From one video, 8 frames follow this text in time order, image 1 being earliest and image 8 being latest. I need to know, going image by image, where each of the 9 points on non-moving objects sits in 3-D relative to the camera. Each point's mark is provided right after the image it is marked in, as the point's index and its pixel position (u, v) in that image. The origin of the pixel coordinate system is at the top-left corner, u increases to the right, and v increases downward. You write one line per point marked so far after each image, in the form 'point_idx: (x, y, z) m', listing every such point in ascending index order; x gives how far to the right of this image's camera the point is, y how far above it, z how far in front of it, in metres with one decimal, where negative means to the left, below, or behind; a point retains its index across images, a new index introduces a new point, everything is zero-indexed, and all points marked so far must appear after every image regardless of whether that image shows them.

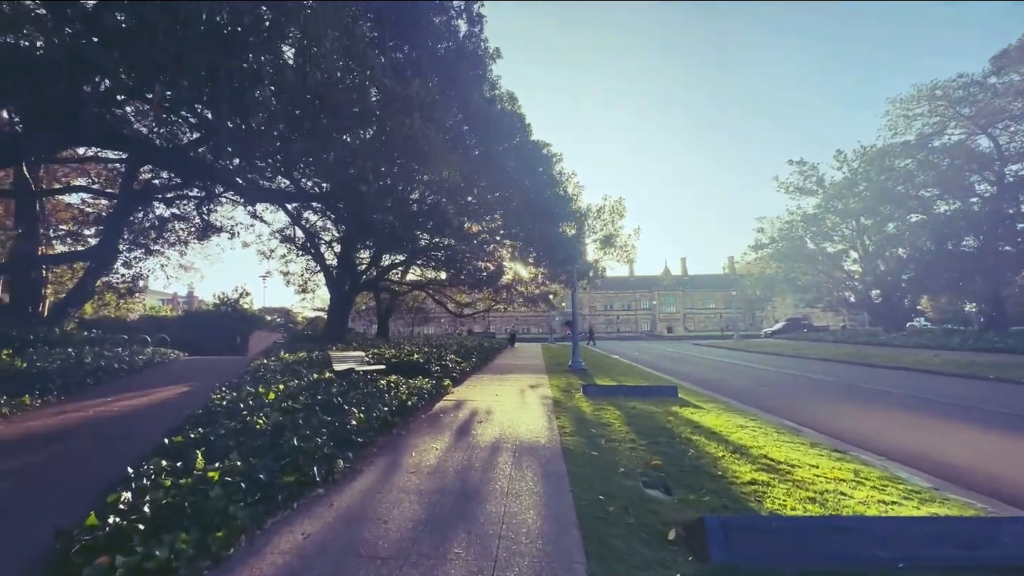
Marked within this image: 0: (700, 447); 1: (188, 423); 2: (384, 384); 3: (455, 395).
0: (+3.0, -2.4, +7.5) m
1: (-4.8, -2.0, +7.0) m
2: (-2.9, -2.2, +11.1) m
3: (-1.5, -2.8, +12.6) m
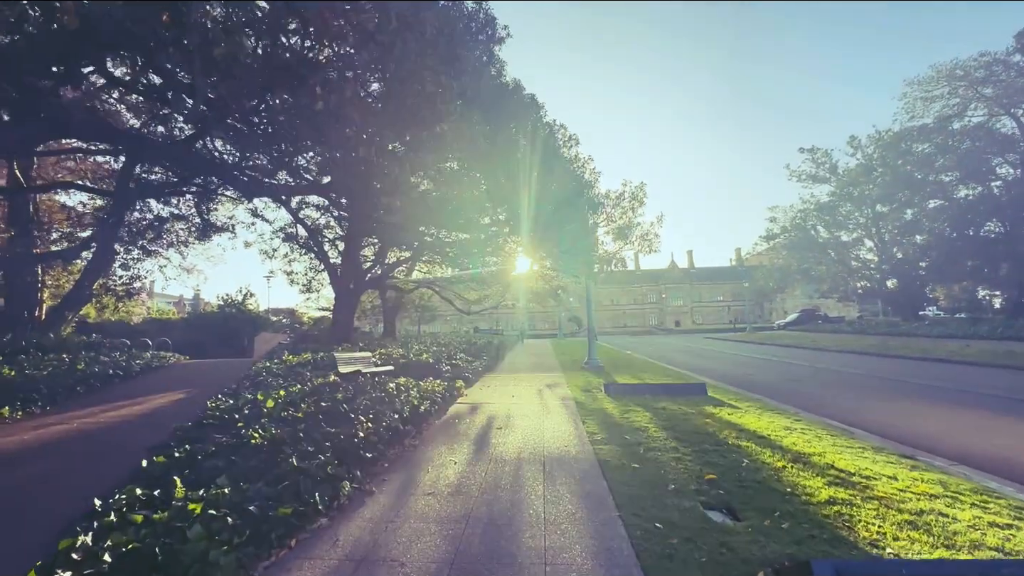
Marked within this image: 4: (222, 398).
0: (+3.4, -2.3, +6.6) m
1: (-4.4, -2.0, +6.3) m
2: (-2.5, -2.1, +10.3) m
3: (-1.0, -2.7, +11.7) m
4: (-5.4, -2.0, +8.9) m
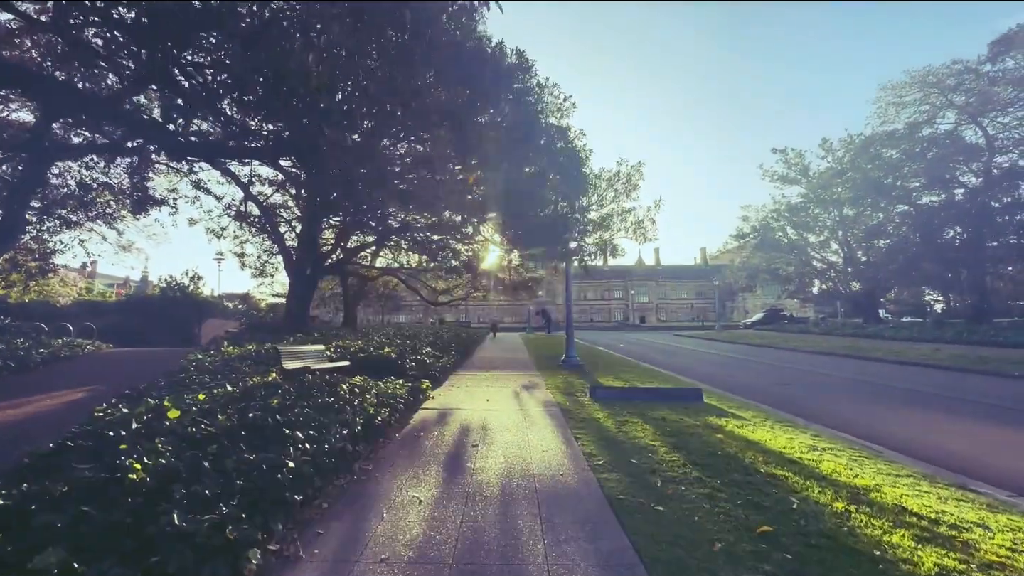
0: (+3.2, -2.2, +5.3) m
1: (-4.5, -1.7, +4.4) m
2: (-3.0, -1.8, +8.5) m
3: (-1.6, -2.4, +10.1) m
4: (-5.7, -1.7, +7.0) m
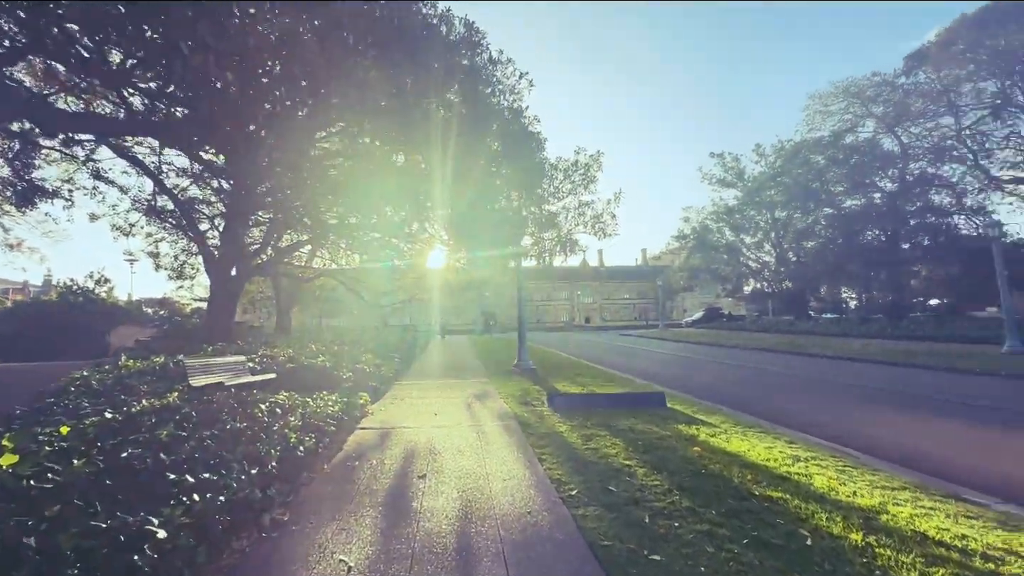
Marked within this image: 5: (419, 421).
0: (+2.8, -2.1, +4.6) m
1: (-4.8, -1.7, +2.8) m
2: (-3.7, -1.8, +7.1) m
3: (-2.5, -2.4, +8.8) m
4: (-6.2, -1.7, +5.3) m
5: (-1.7, -2.4, +8.8) m
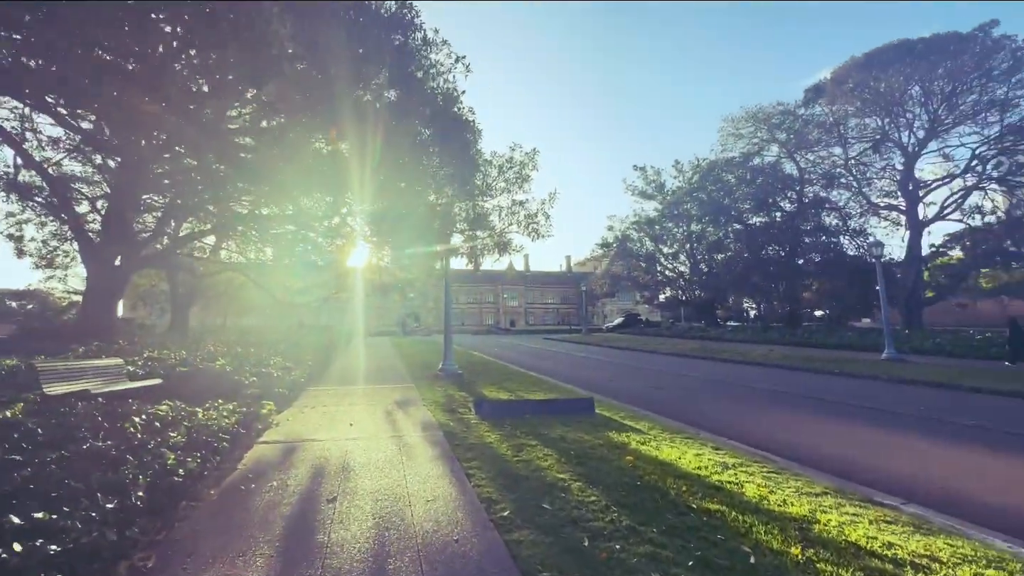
0: (+2.1, -2.2, +4.4) m
1: (-5.1, -1.5, +1.5) m
2: (-4.6, -1.7, +5.9) m
3: (-3.7, -2.3, +7.8) m
4: (-6.9, -1.5, +3.7) m
5: (-3.0, -2.4, +7.9) m
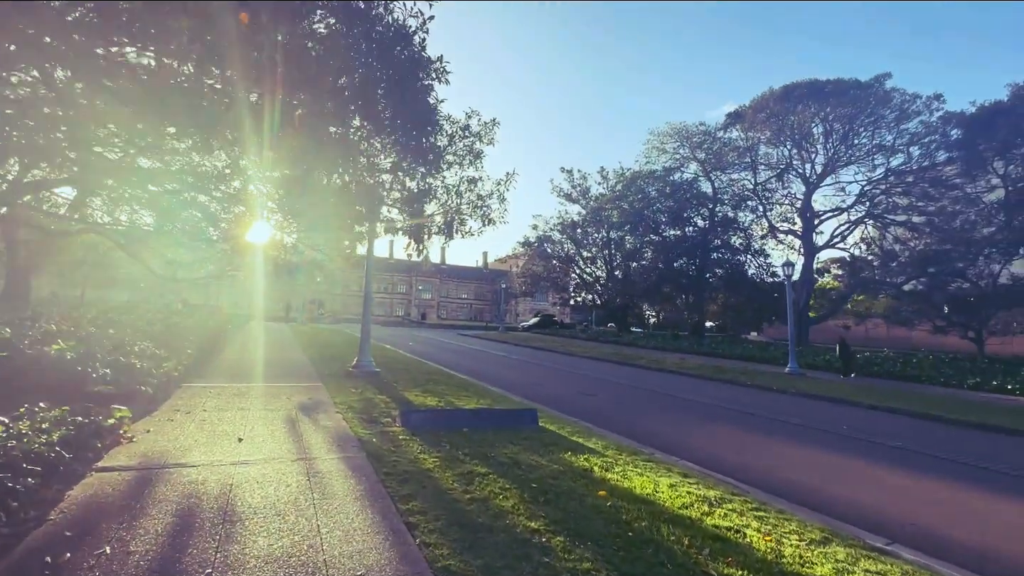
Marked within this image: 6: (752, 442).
0: (+1.9, -2.2, +3.4) m
1: (-4.5, -1.1, -0.7) m
2: (-4.9, -1.3, +3.7) m
3: (-4.4, -1.9, +5.7) m
4: (-6.7, -0.9, +1.1) m
5: (-3.7, -2.0, +5.9) m
6: (+5.4, -3.5, +10.6) m
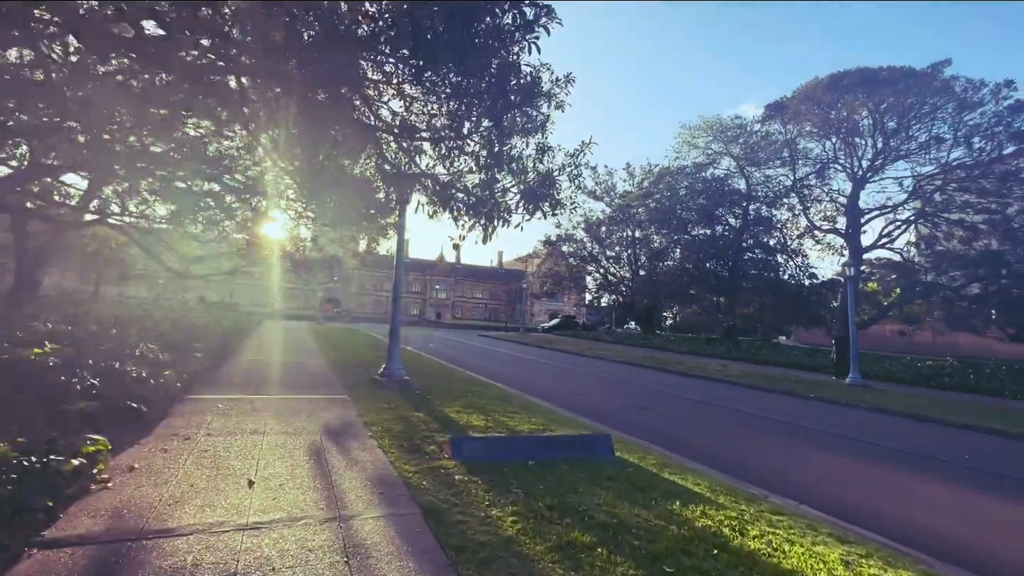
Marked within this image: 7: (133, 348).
0: (+2.8, -2.2, +1.7) m
1: (-3.7, -1.0, -2.3) m
2: (-4.0, -1.2, +2.1) m
3: (-3.4, -1.8, +4.1) m
4: (-5.8, -0.8, -0.4) m
5: (-2.7, -1.9, +4.3) m
6: (+6.5, -3.5, +8.7) m
7: (-8.0, -1.2, +10.0) m
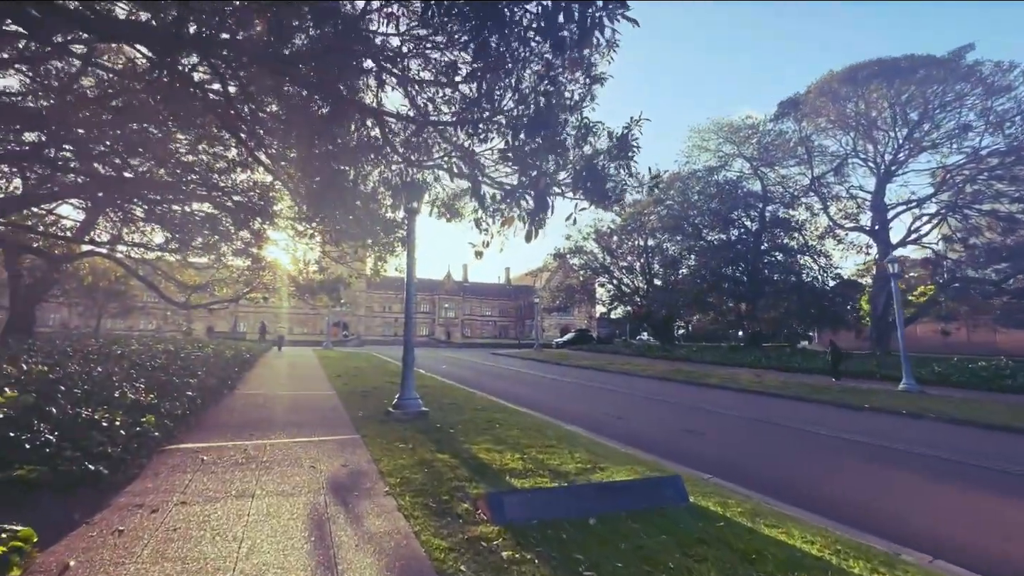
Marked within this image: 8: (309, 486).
0: (+3.4, -2.1, +0.2) m
1: (-3.3, -1.0, -3.6) m
2: (-3.5, -1.3, +0.8) m
3: (-2.9, -2.0, +2.8) m
4: (-5.4, -1.0, -1.7) m
5: (-2.1, -2.1, +3.0) m
6: (+7.2, -3.4, +7.2) m
7: (-7.4, -1.9, +8.8) m
8: (-2.4, -2.3, +5.6) m
